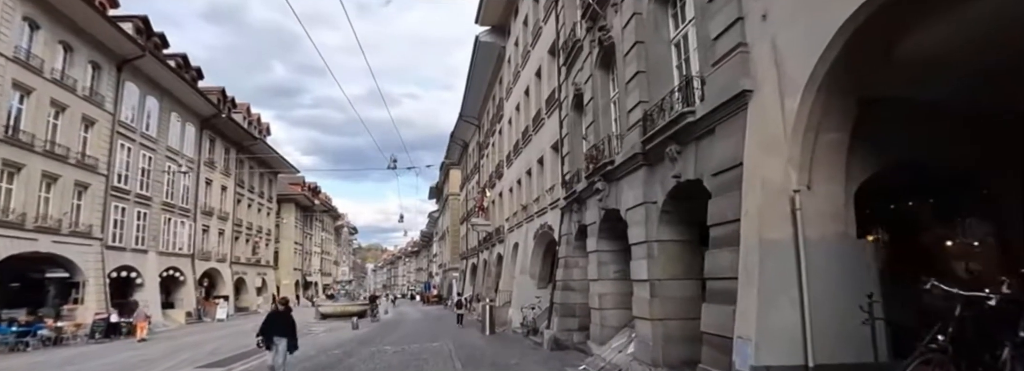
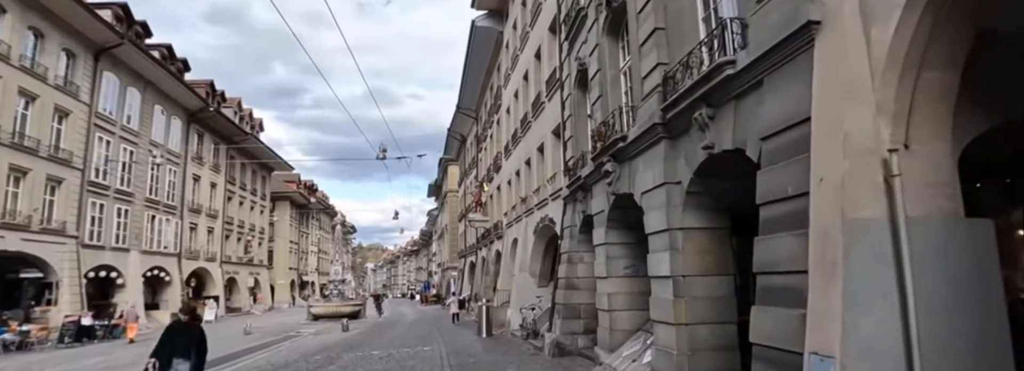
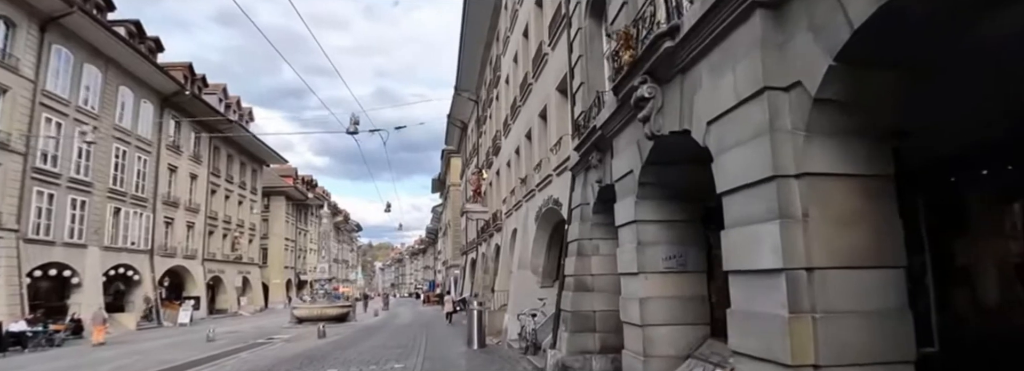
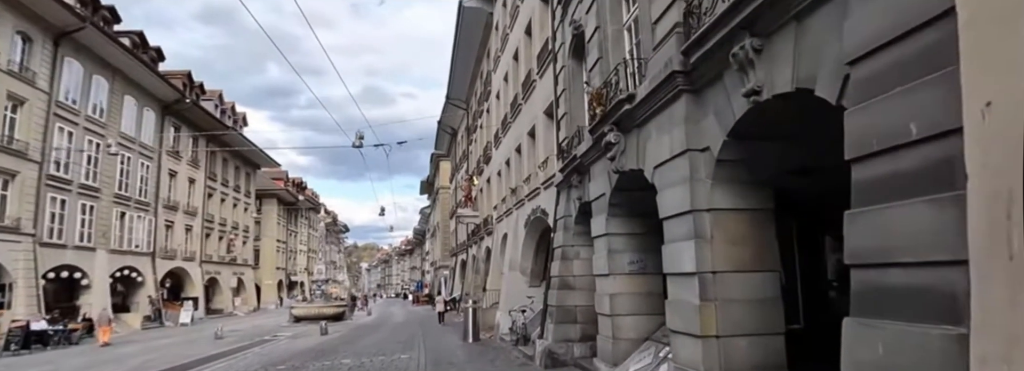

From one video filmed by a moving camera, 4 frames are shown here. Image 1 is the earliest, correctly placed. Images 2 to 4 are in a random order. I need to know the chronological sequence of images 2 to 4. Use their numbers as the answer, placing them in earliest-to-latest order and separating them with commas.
2, 4, 3
